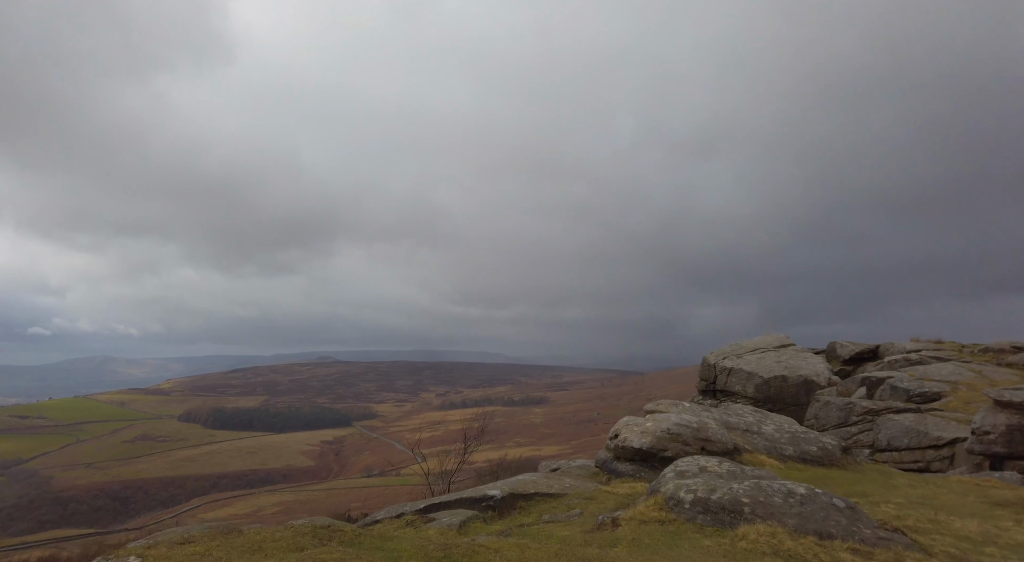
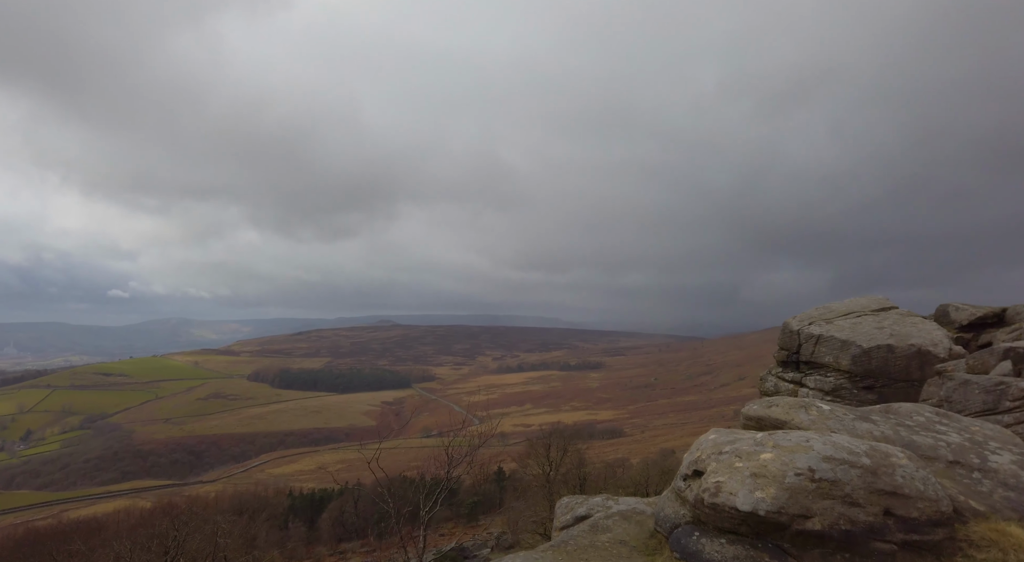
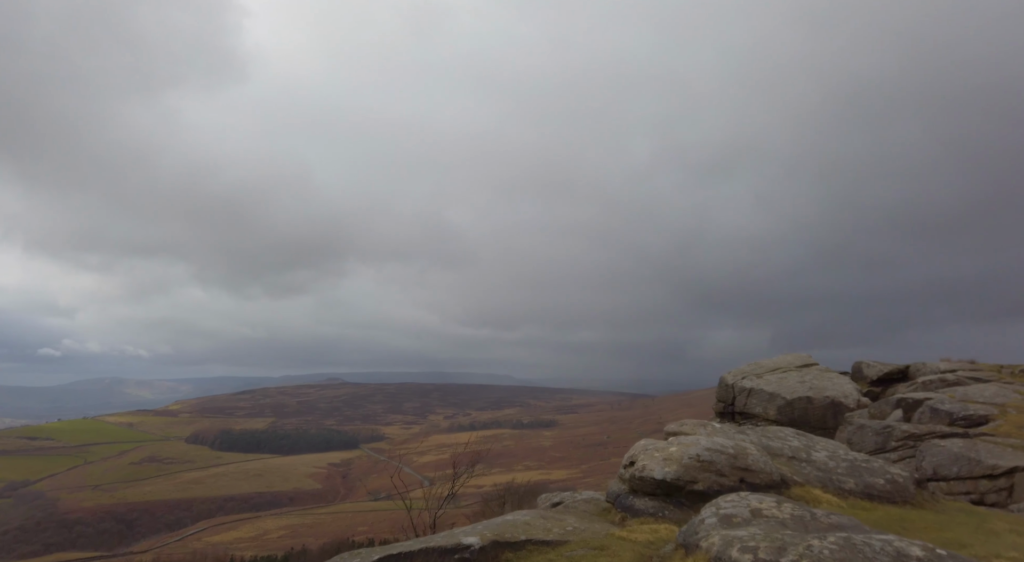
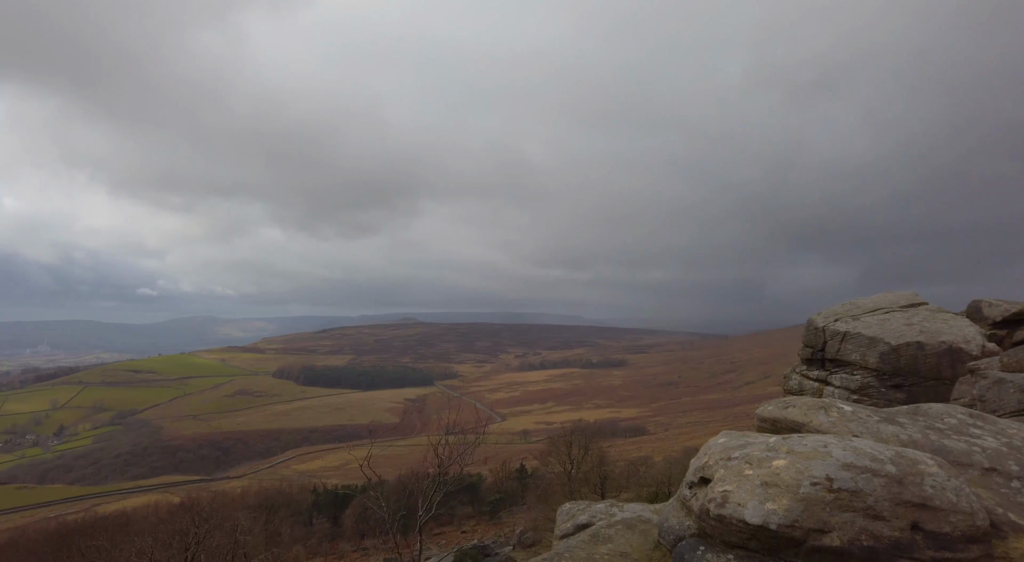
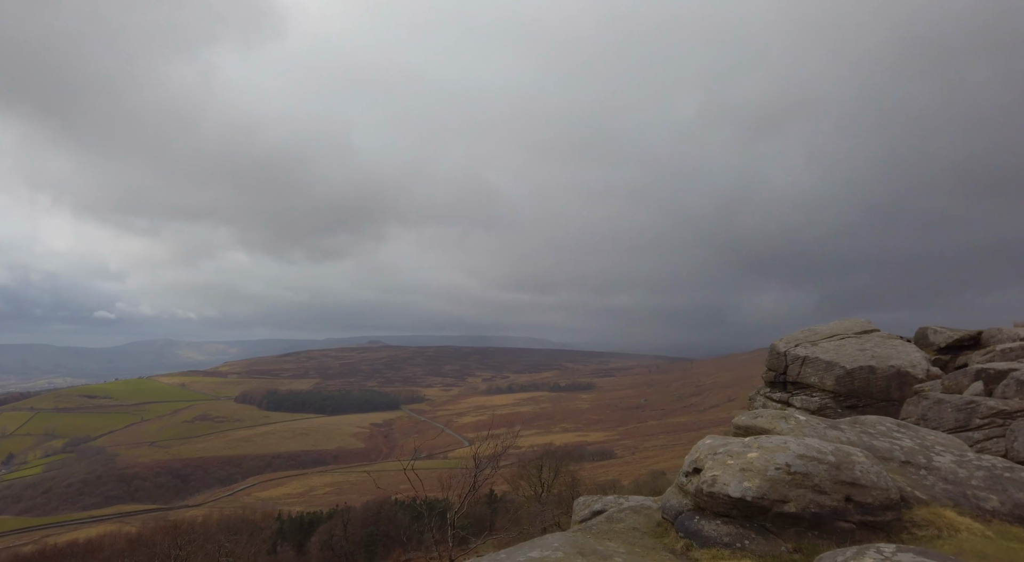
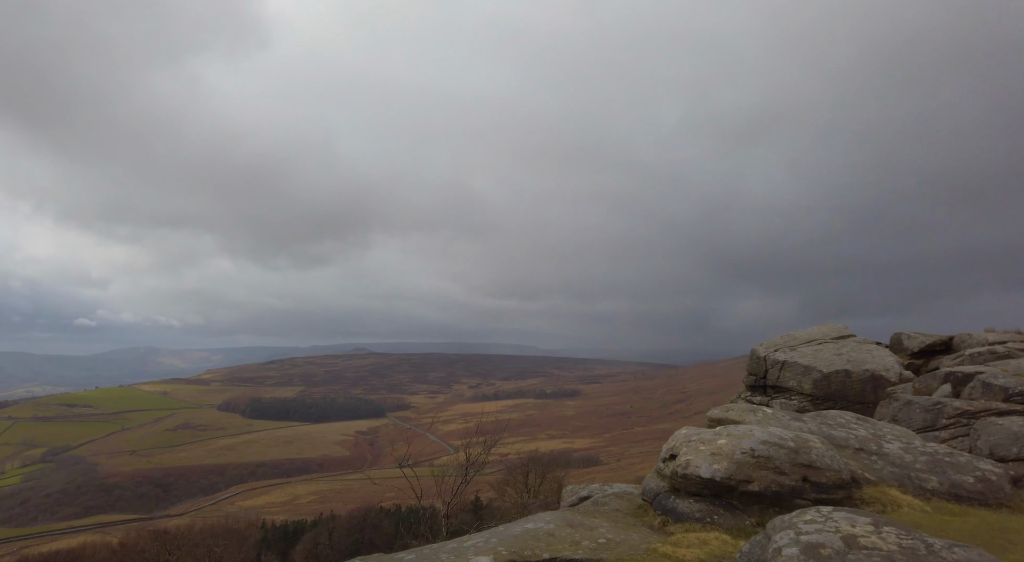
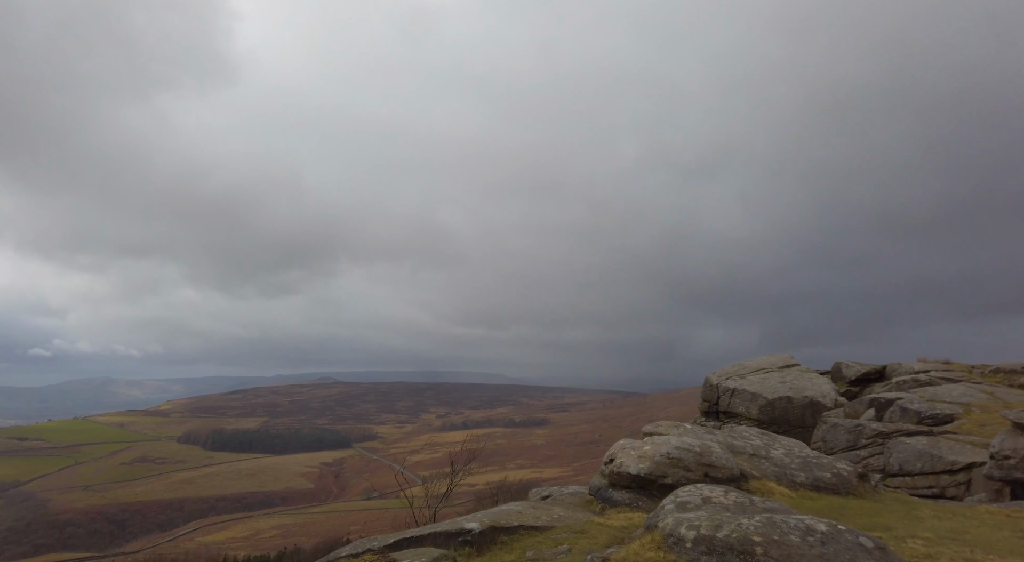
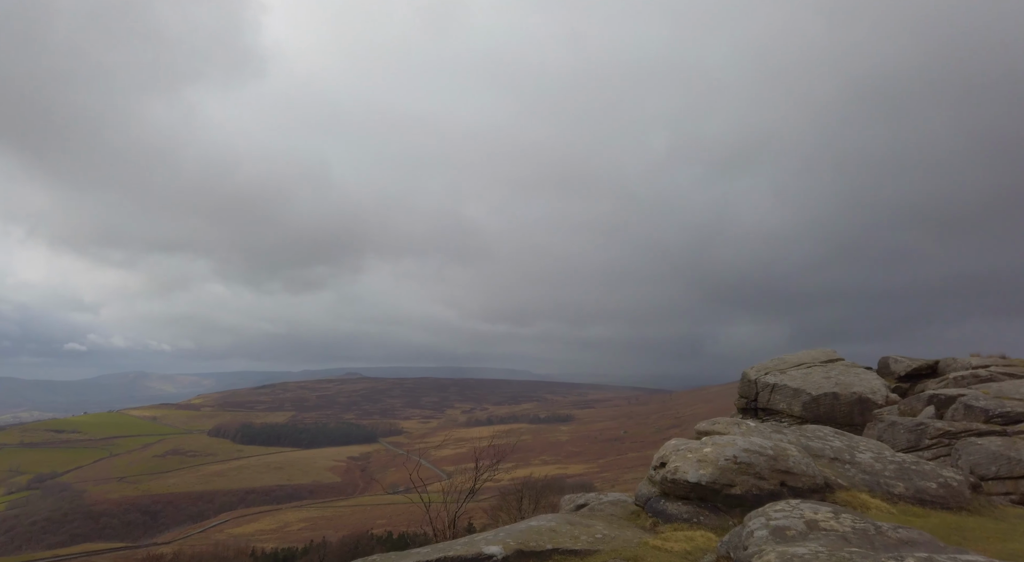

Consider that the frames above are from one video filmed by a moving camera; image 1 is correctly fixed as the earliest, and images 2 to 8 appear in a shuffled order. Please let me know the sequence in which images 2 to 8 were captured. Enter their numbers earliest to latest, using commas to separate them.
7, 3, 8, 6, 5, 2, 4
